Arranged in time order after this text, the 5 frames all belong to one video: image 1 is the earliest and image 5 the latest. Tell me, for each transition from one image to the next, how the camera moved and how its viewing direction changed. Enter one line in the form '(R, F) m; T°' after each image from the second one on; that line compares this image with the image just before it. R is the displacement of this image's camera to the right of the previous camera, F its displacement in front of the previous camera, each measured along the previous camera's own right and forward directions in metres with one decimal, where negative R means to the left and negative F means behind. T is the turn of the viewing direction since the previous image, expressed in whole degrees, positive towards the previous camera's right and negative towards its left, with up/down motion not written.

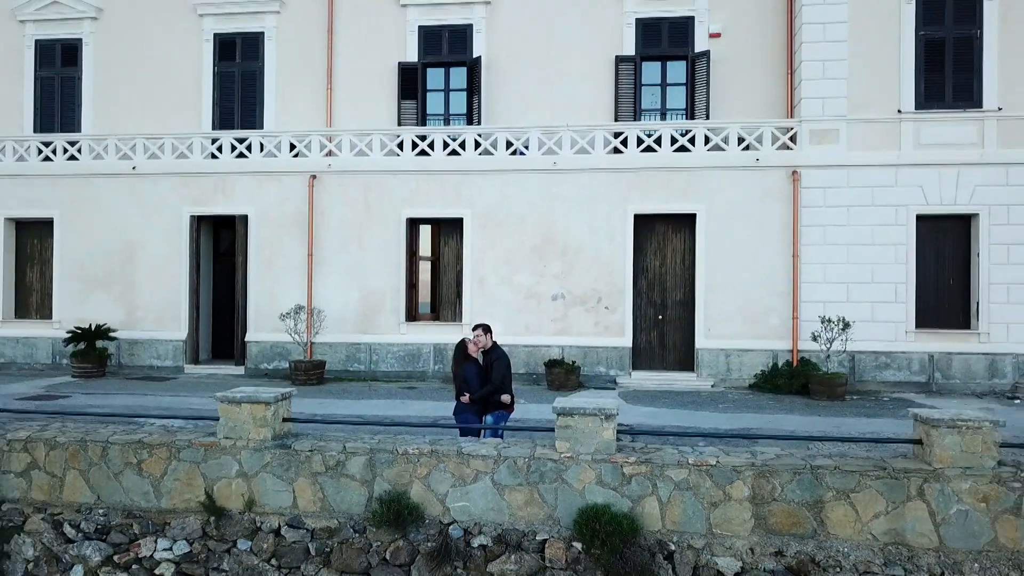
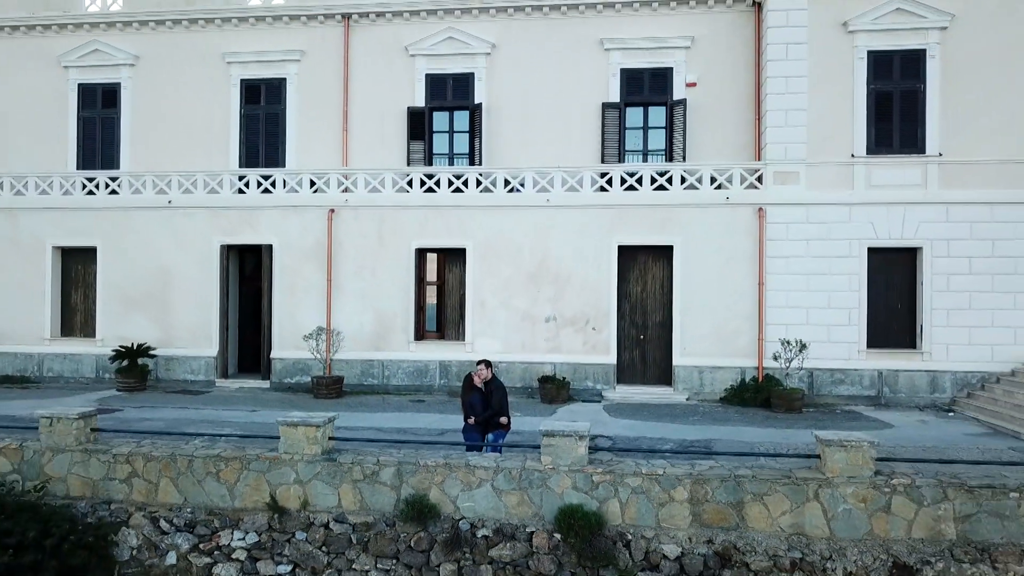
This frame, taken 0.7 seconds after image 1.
(0.0, -1.5) m; 0°
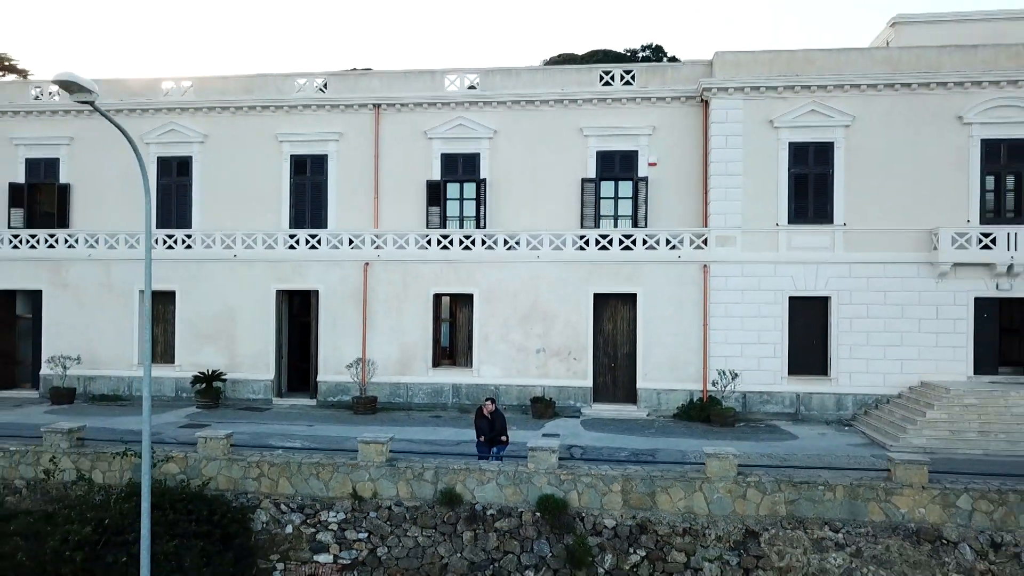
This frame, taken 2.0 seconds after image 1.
(0.0, -3.7) m; 0°
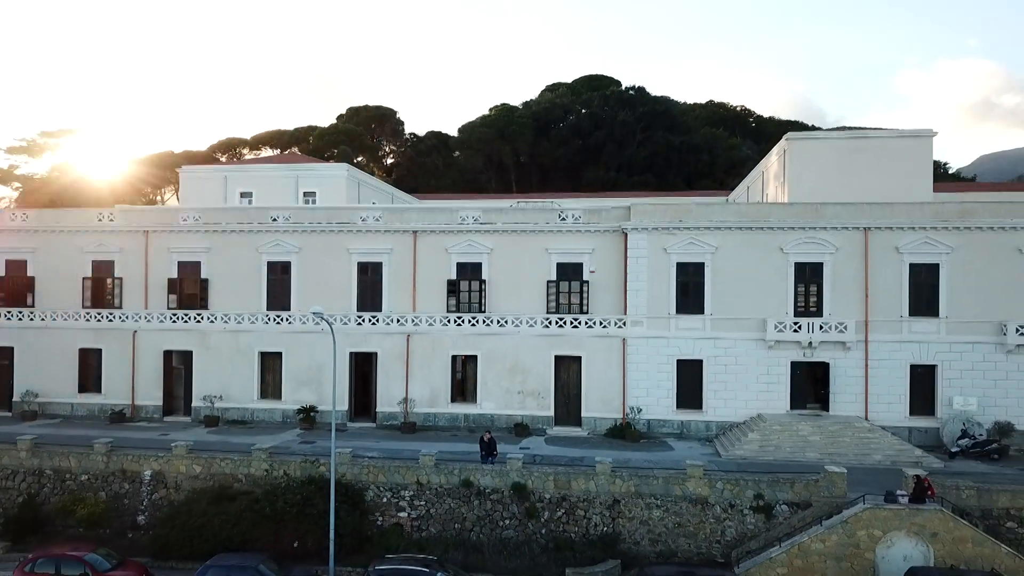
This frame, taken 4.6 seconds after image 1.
(+0.3, -9.9) m; 0°
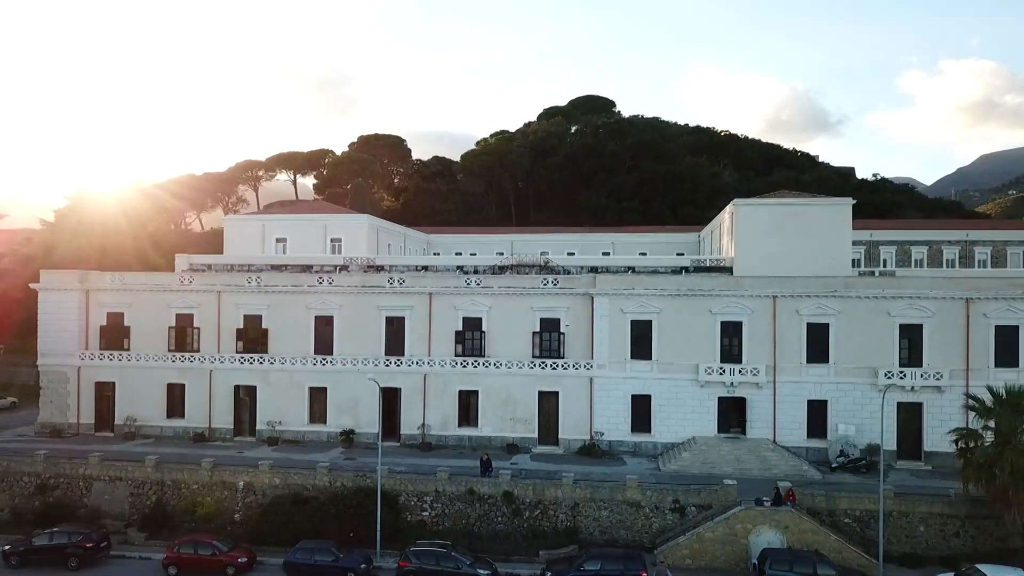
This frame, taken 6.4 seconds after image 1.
(+0.3, -8.2) m; 0°
